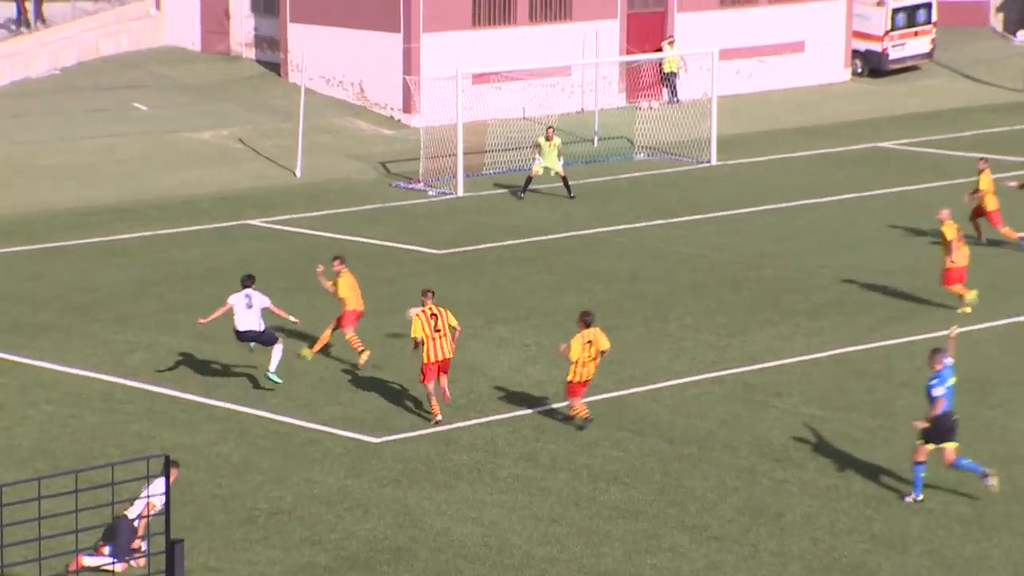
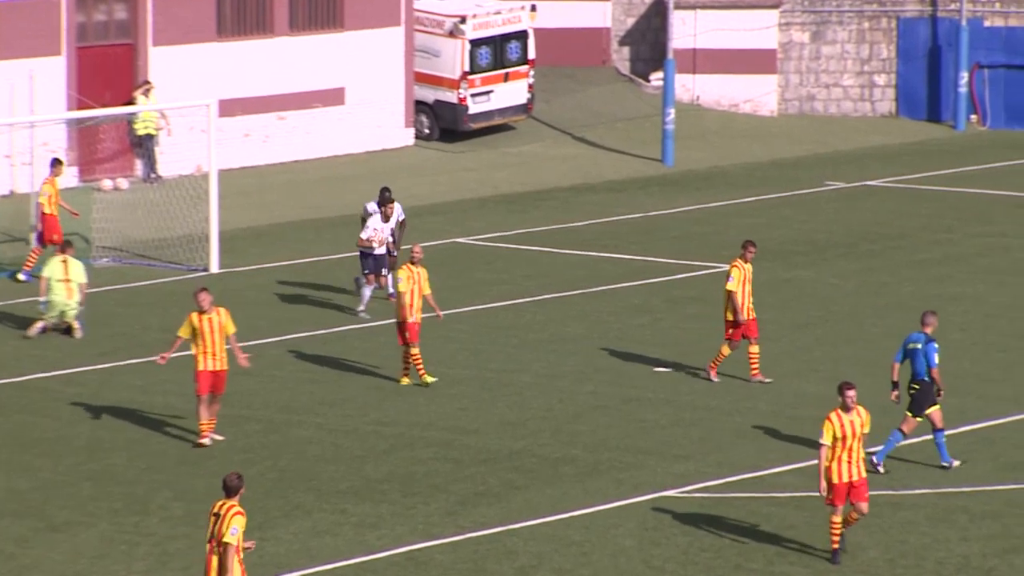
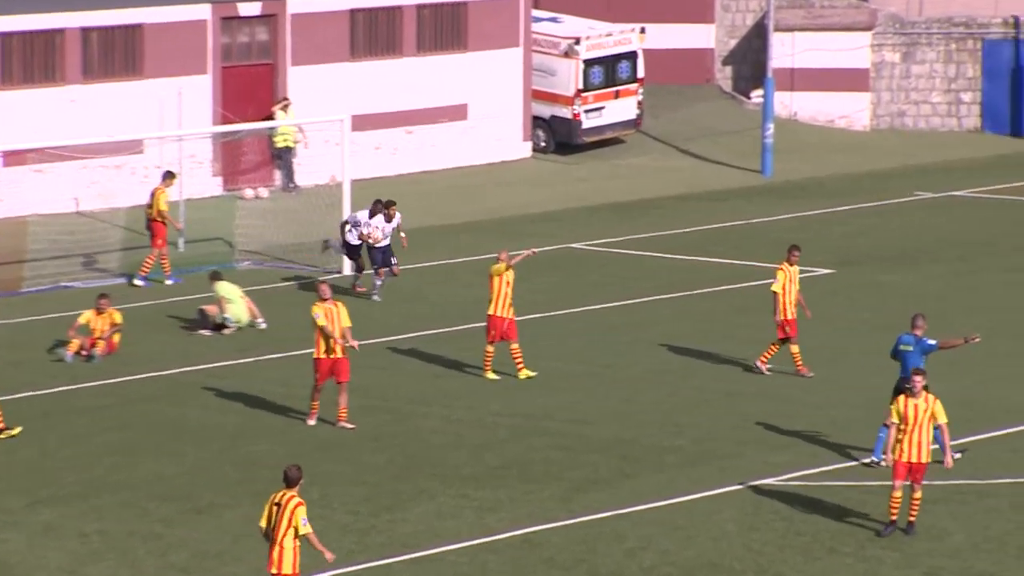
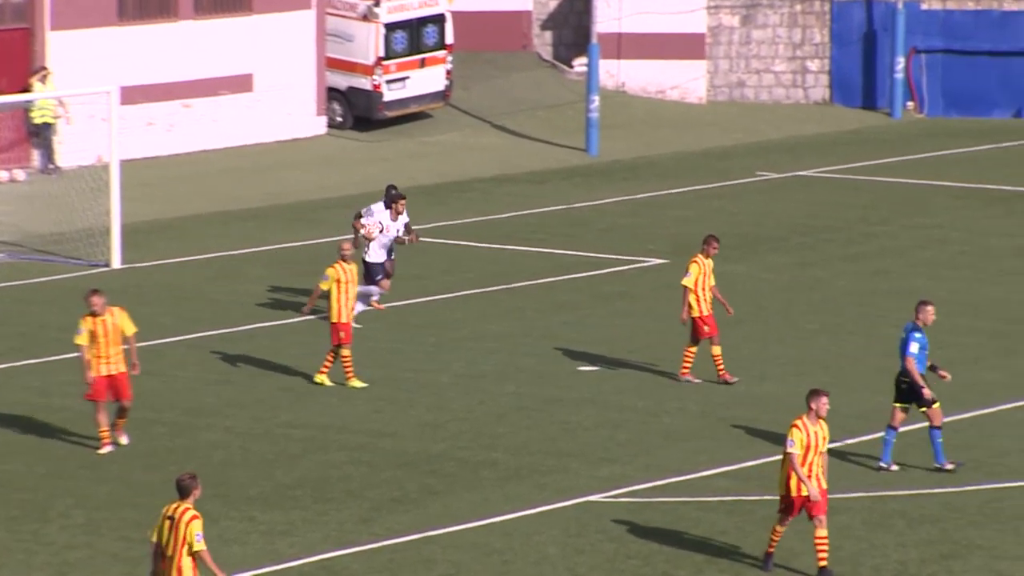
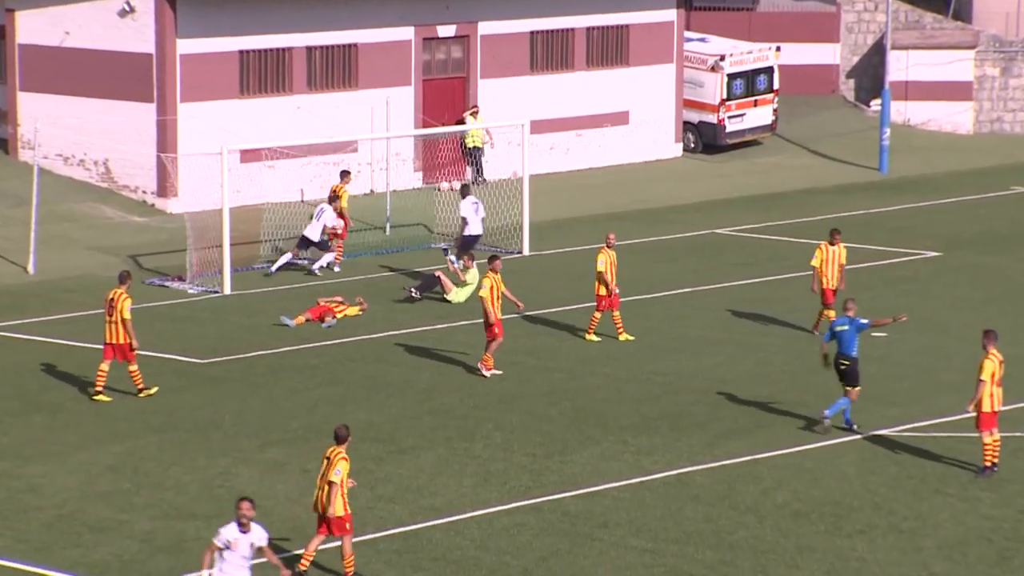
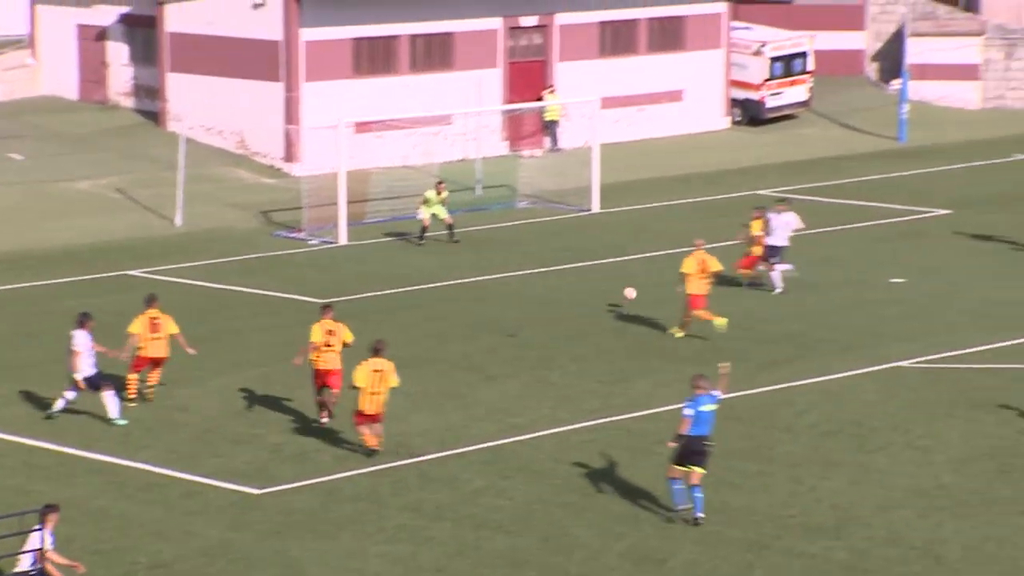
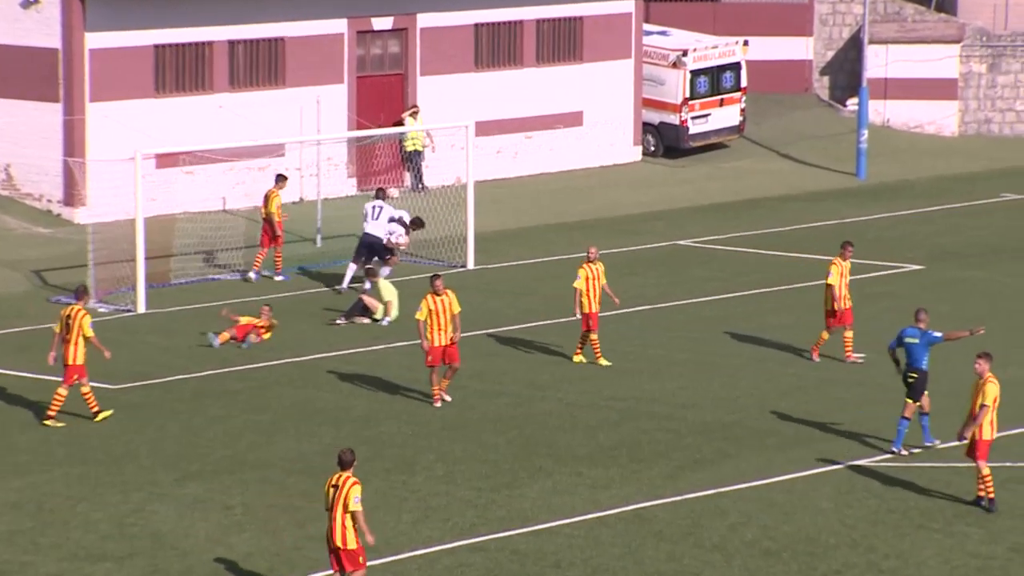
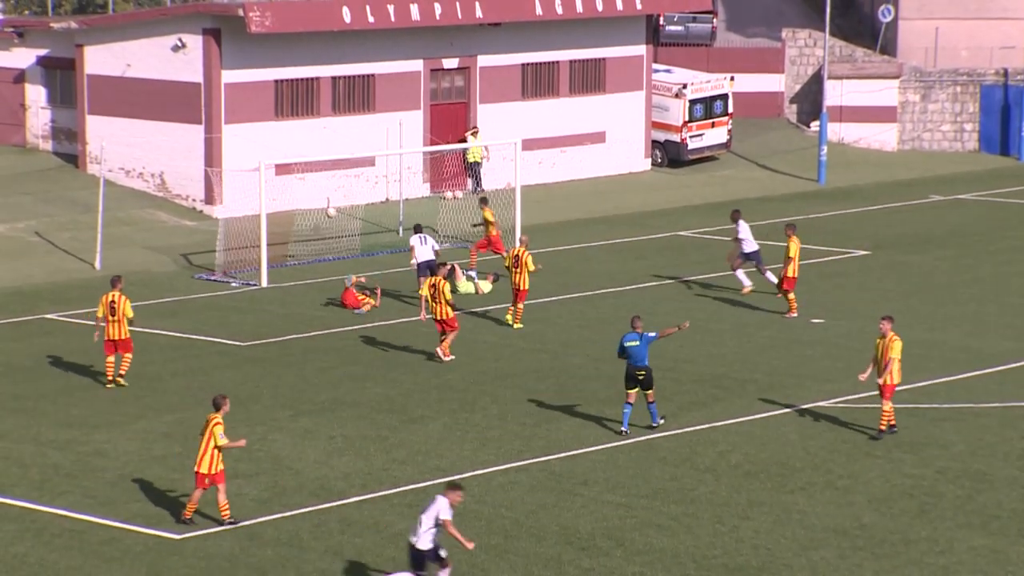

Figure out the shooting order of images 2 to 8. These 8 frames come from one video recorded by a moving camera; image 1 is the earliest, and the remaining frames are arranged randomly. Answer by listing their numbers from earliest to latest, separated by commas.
6, 8, 5, 7, 3, 2, 4
